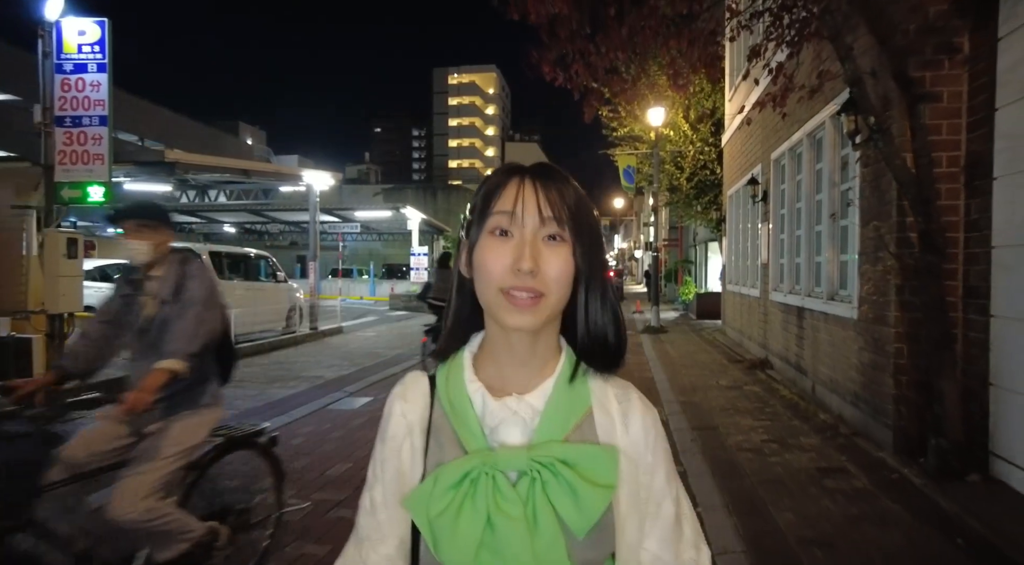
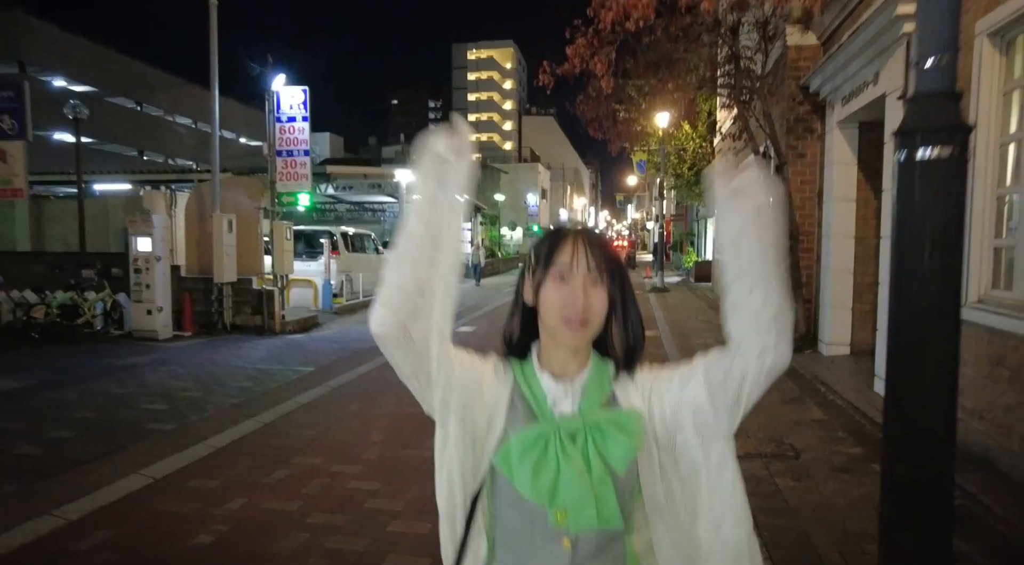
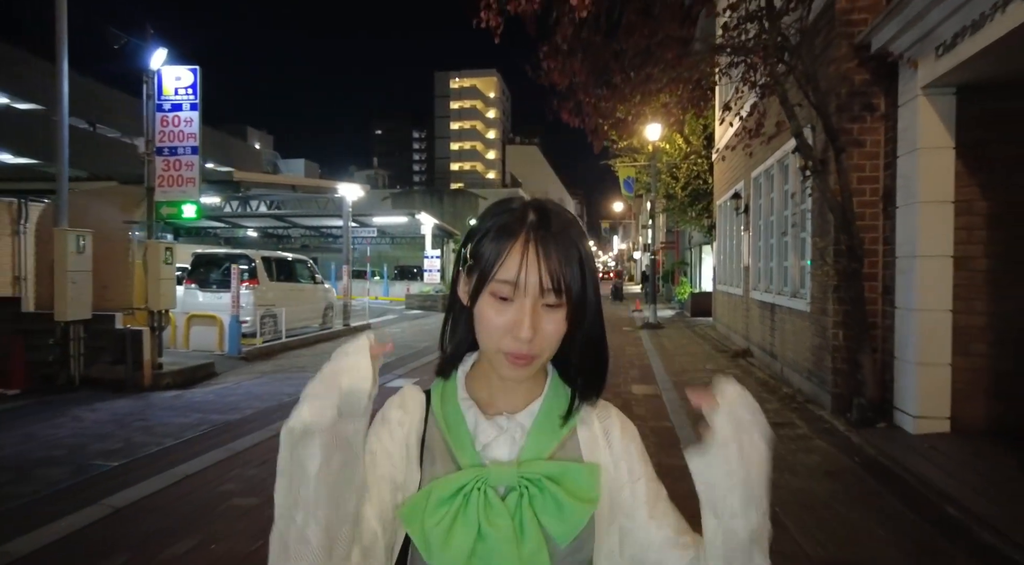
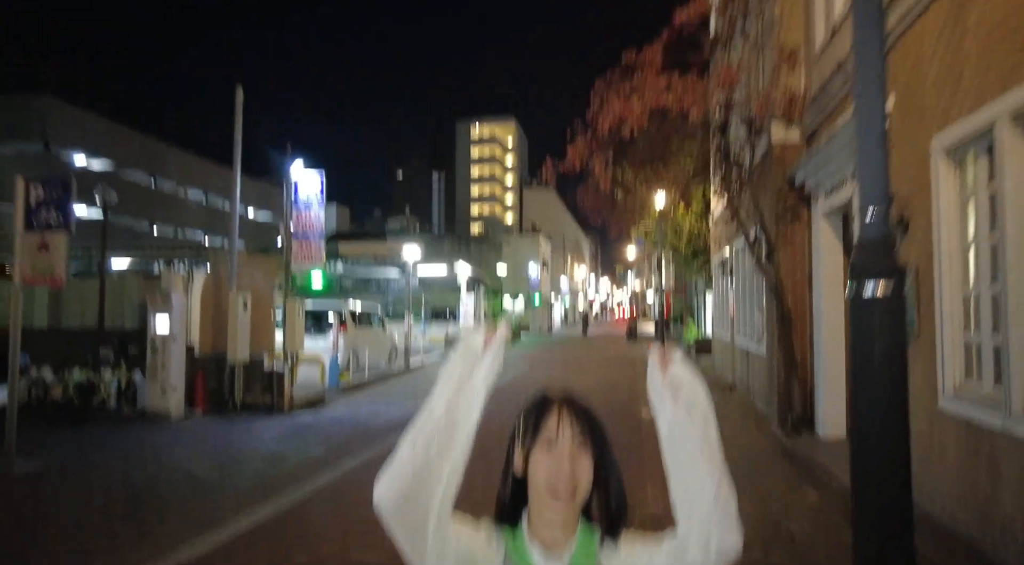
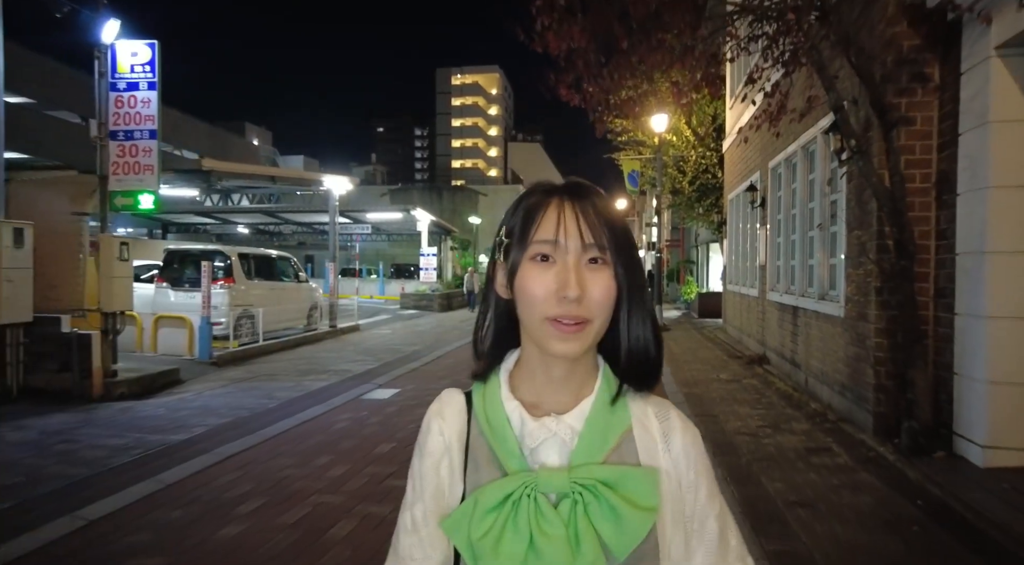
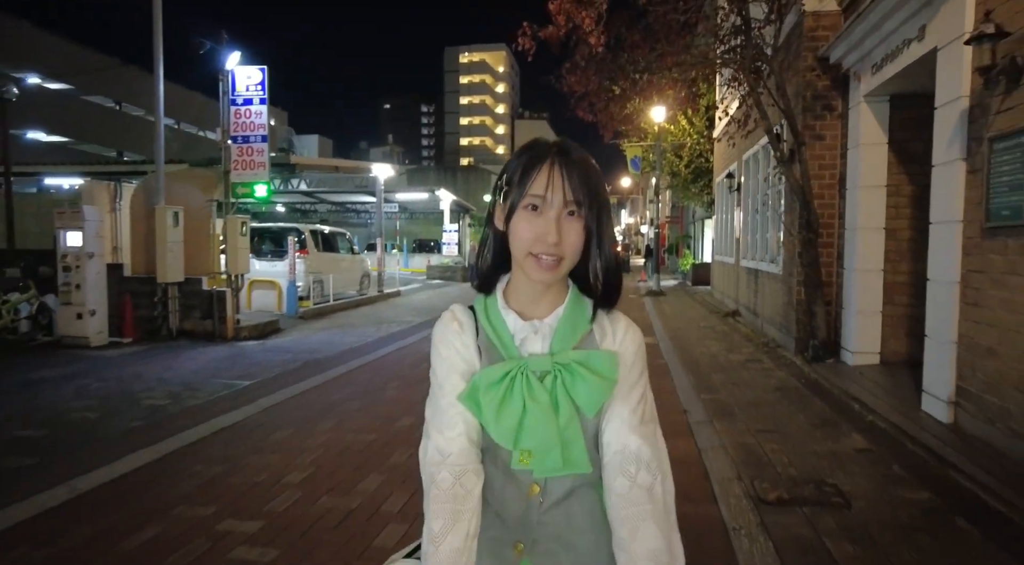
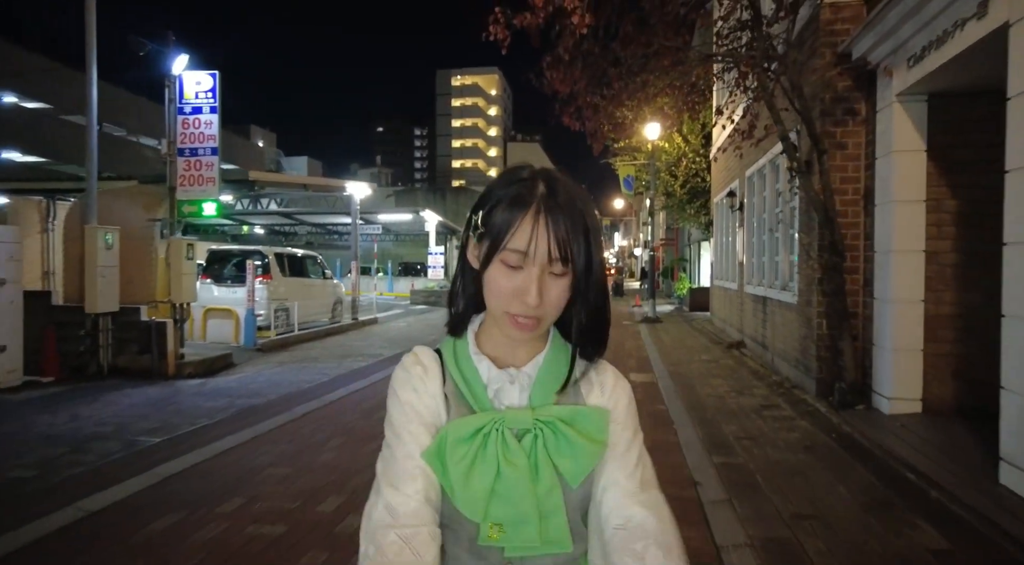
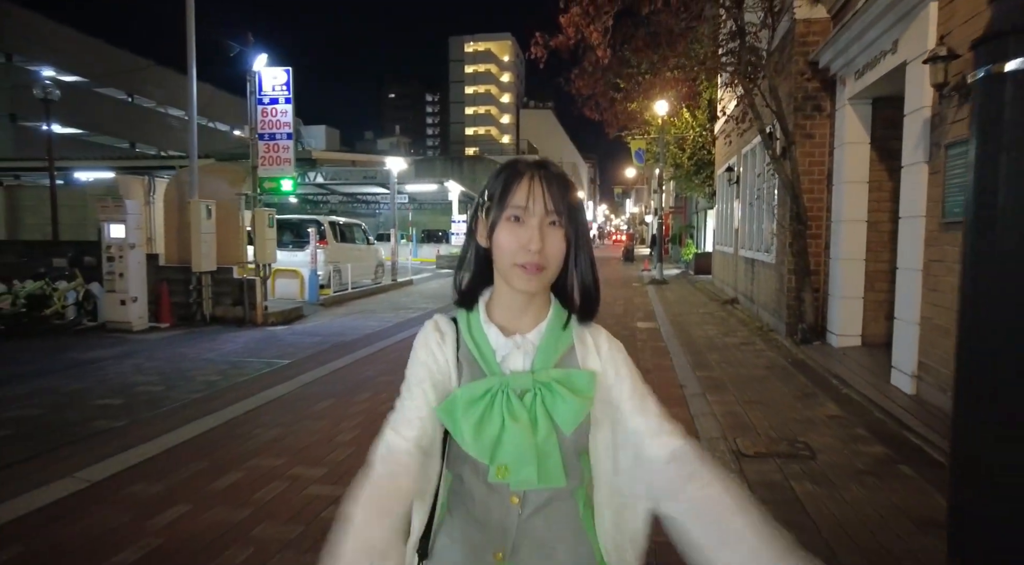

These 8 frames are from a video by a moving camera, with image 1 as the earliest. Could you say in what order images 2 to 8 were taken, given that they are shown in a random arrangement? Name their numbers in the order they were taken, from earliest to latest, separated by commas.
5, 3, 7, 6, 8, 2, 4
